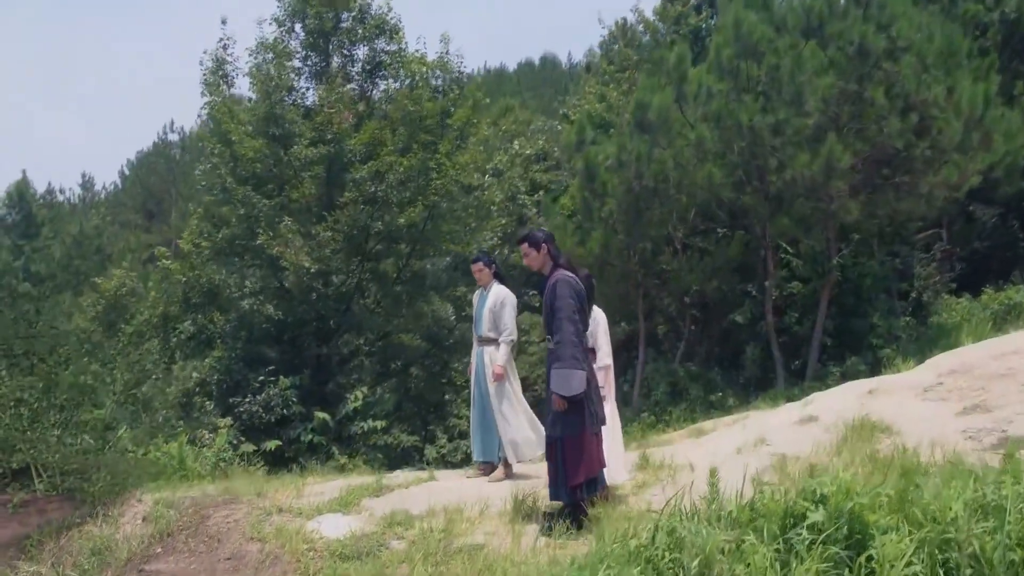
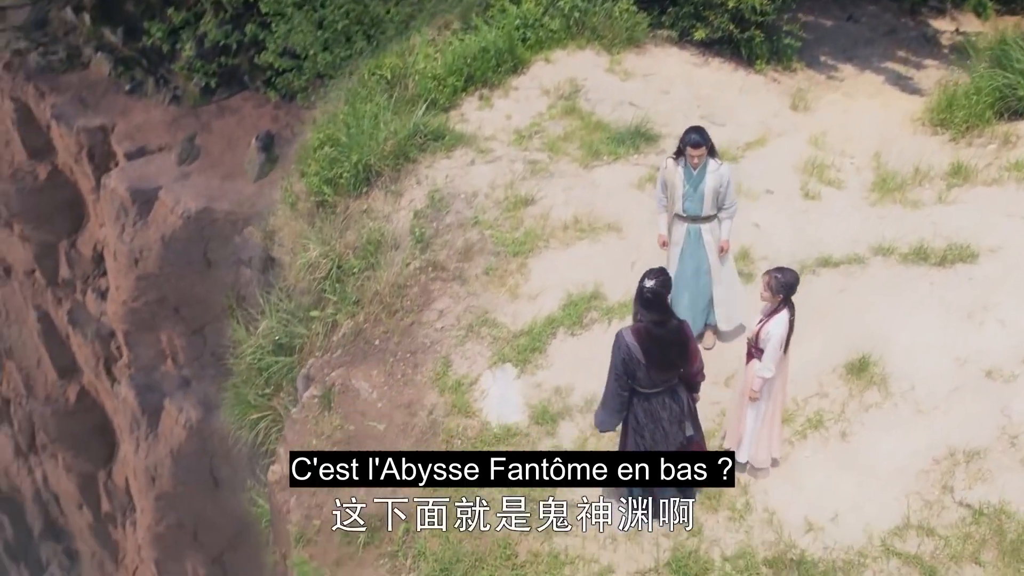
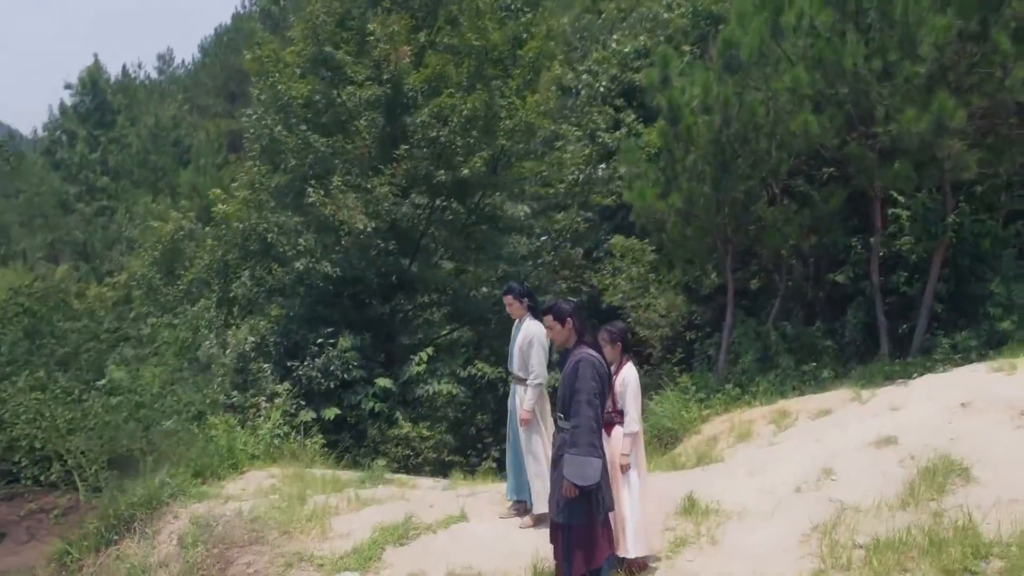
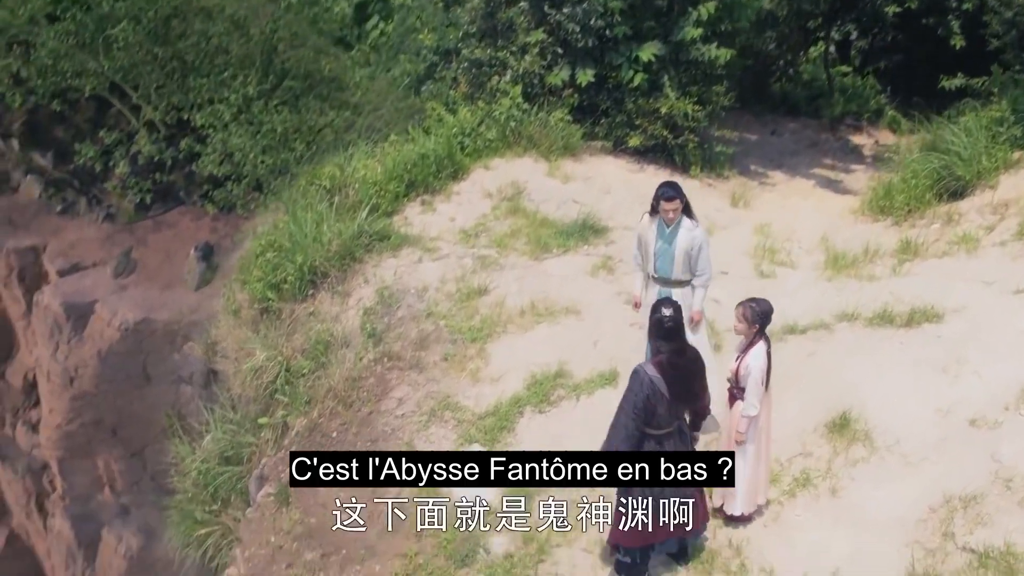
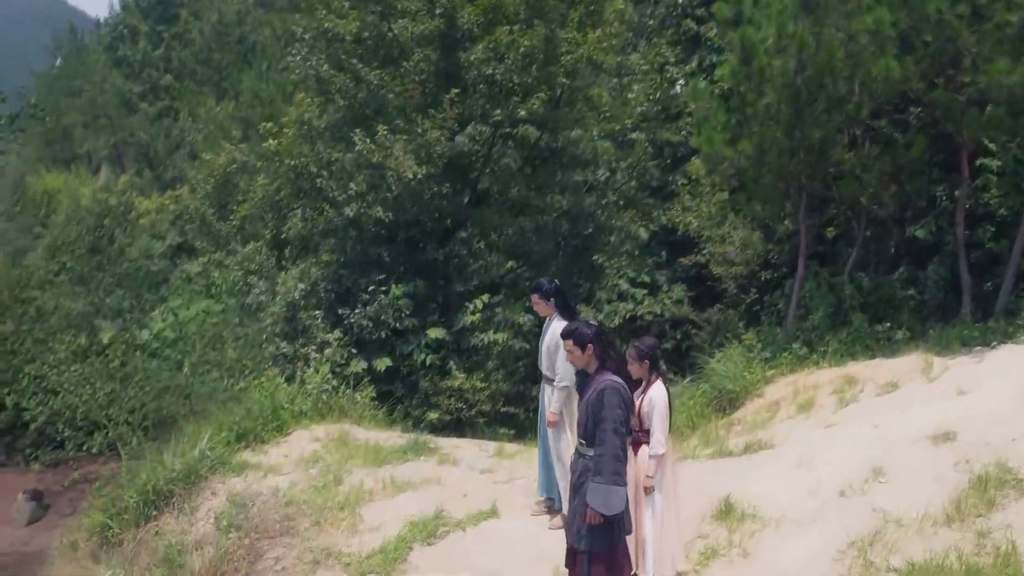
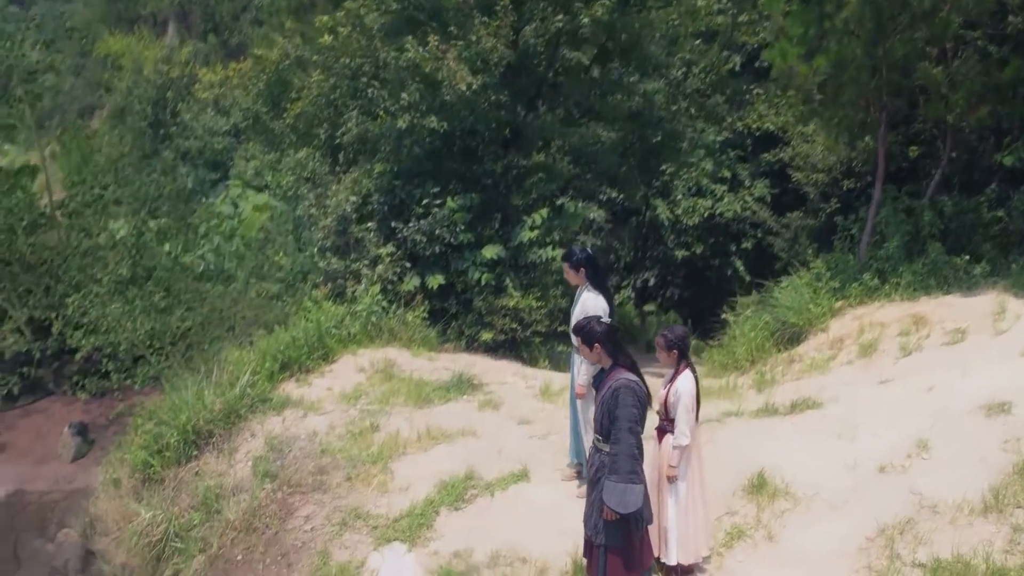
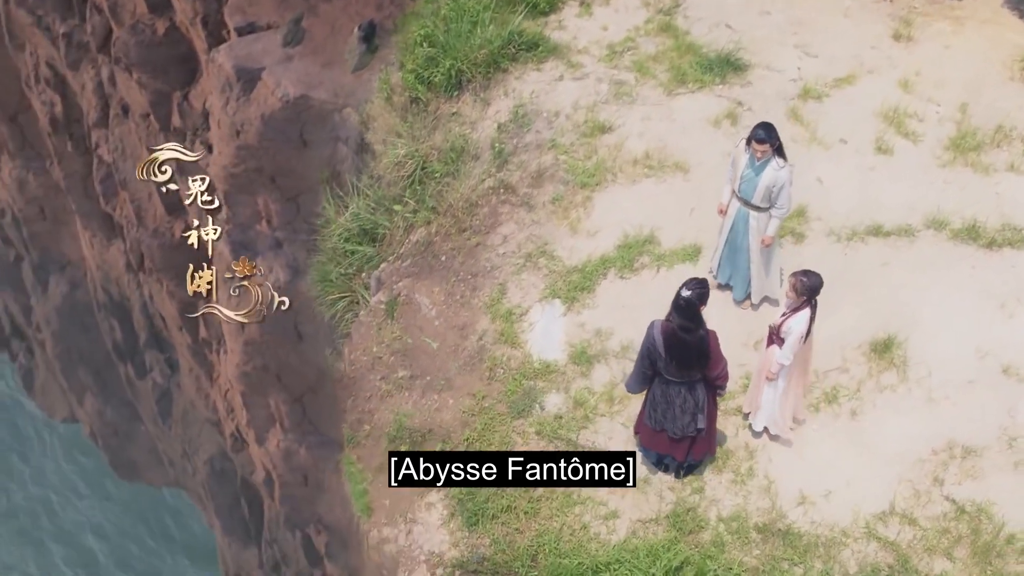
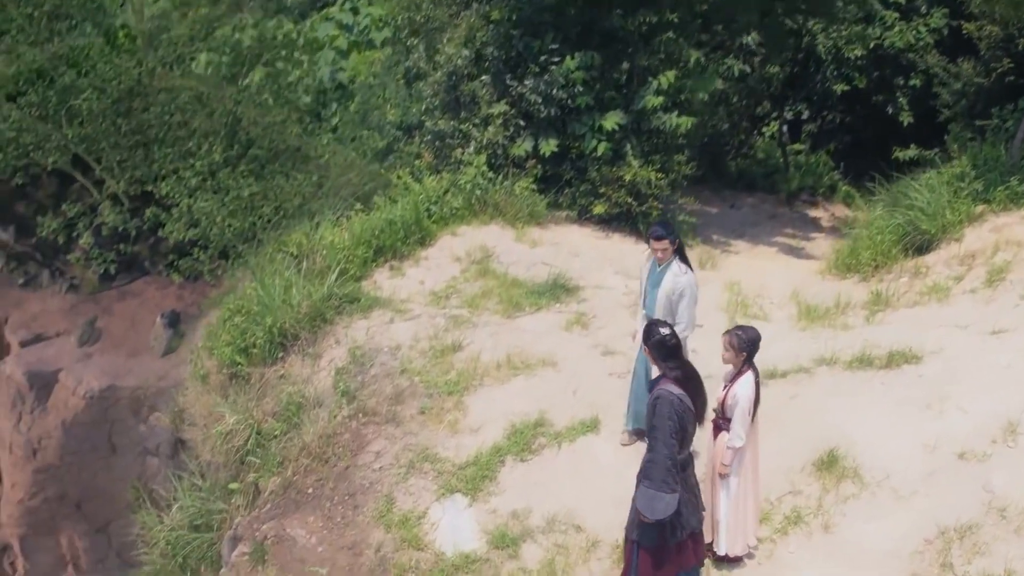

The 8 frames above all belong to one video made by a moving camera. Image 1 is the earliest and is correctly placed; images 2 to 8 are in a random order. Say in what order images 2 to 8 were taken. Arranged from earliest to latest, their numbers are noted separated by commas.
3, 5, 6, 8, 4, 2, 7
